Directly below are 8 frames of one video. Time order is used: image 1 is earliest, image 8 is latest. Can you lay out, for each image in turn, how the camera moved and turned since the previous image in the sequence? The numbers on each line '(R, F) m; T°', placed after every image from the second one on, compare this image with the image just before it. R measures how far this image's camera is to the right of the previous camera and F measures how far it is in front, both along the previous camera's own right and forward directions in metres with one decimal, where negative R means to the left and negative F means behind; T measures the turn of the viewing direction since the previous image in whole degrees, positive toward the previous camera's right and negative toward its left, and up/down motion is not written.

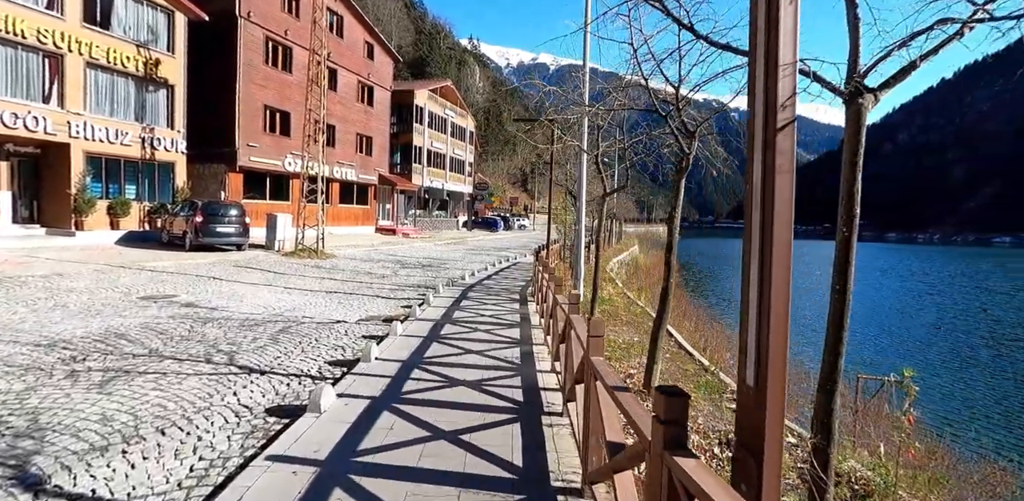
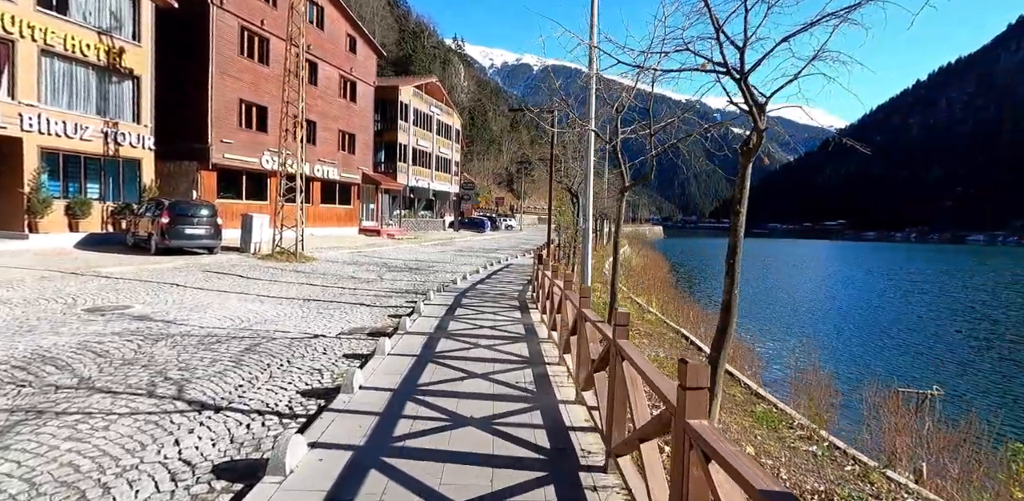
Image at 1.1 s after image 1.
(-0.3, +1.1) m; +2°
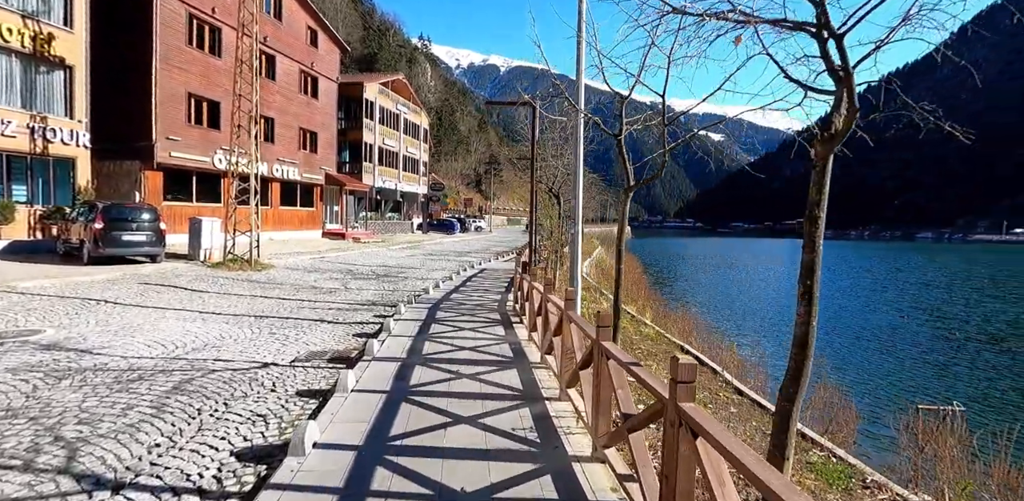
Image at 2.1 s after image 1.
(-0.2, +1.1) m; +3°
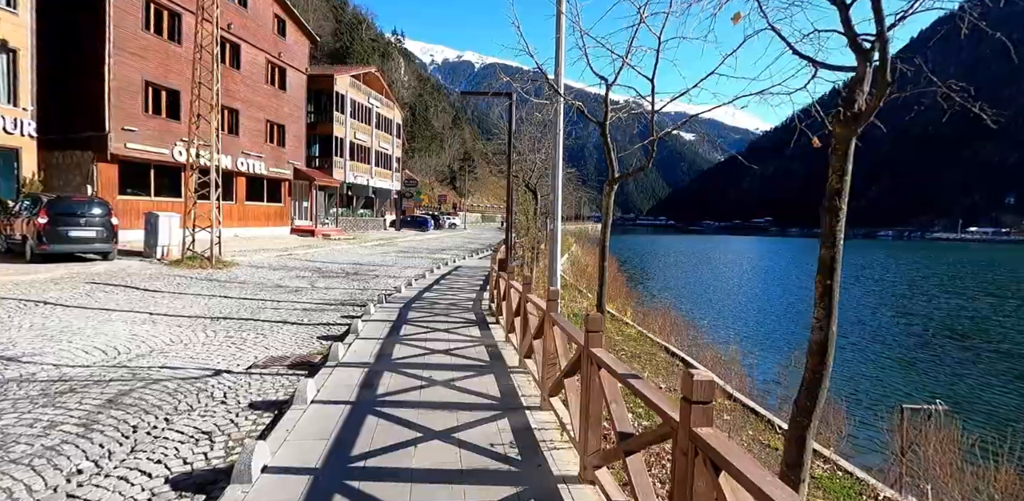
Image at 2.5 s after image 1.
(0.0, +0.5) m; +3°
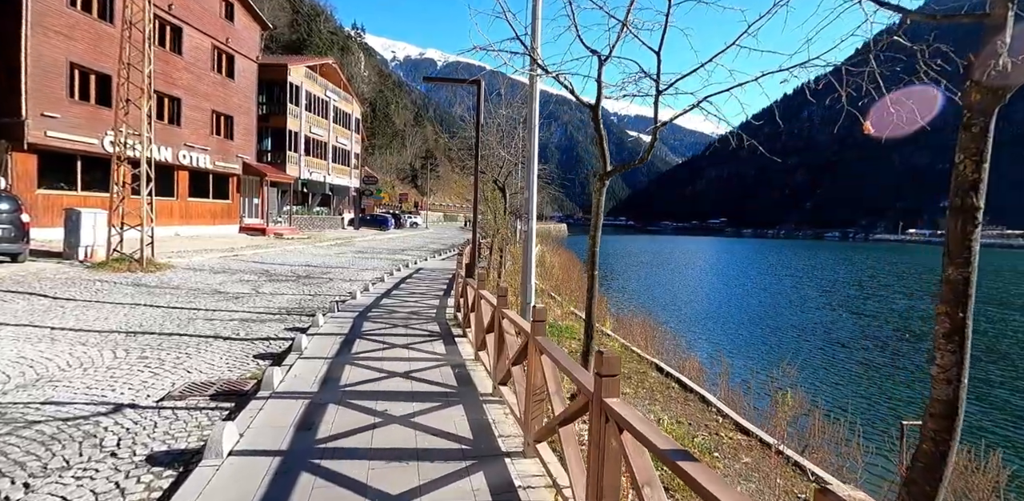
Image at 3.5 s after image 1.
(-0.1, +1.0) m; +4°
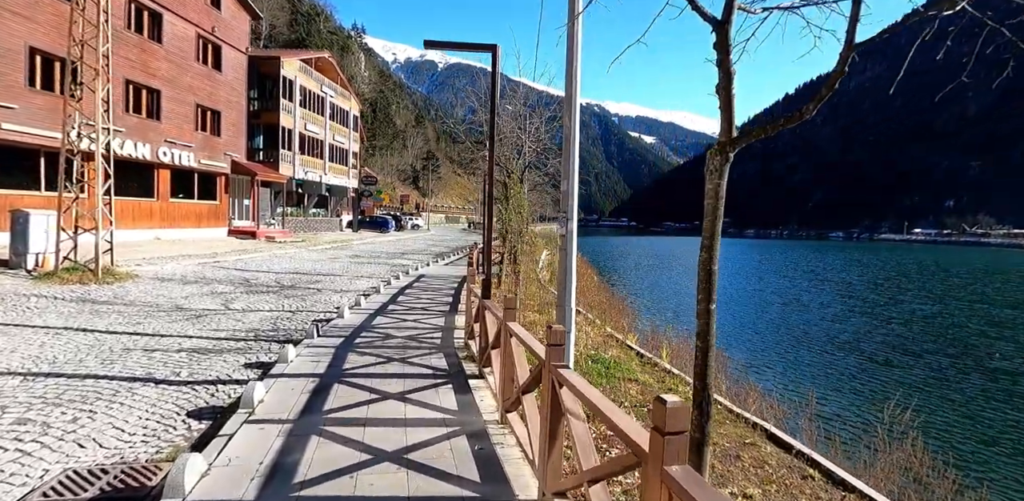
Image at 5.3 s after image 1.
(-0.3, +1.9) m; 0°
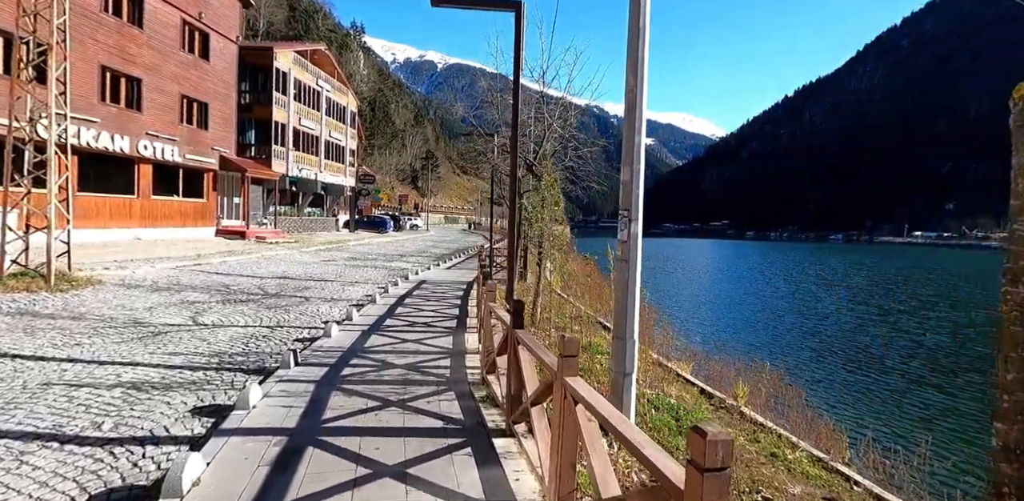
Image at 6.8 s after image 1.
(-0.3, +1.5) m; 0°
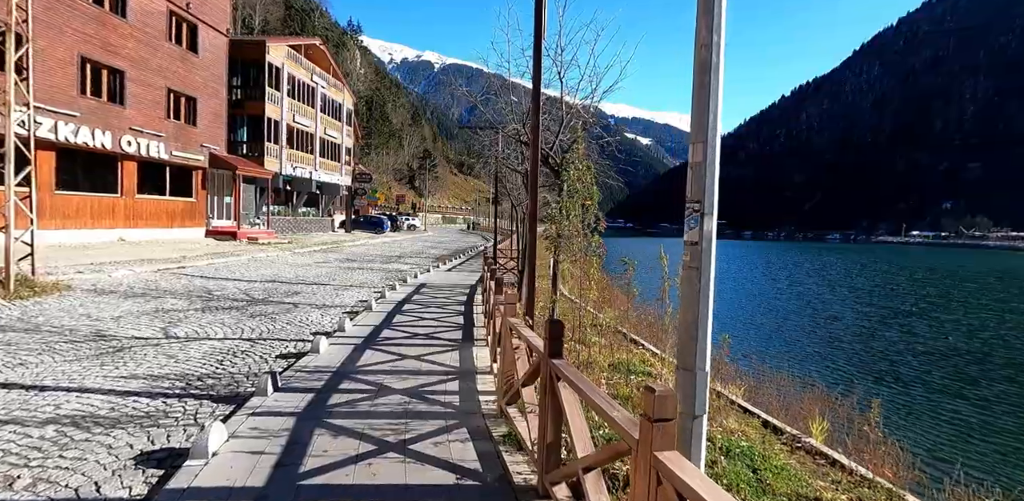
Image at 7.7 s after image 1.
(-0.2, +1.0) m; 0°
